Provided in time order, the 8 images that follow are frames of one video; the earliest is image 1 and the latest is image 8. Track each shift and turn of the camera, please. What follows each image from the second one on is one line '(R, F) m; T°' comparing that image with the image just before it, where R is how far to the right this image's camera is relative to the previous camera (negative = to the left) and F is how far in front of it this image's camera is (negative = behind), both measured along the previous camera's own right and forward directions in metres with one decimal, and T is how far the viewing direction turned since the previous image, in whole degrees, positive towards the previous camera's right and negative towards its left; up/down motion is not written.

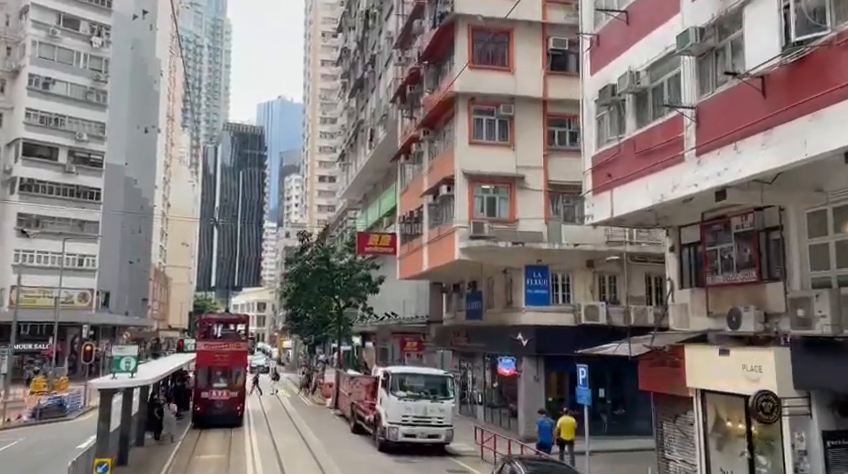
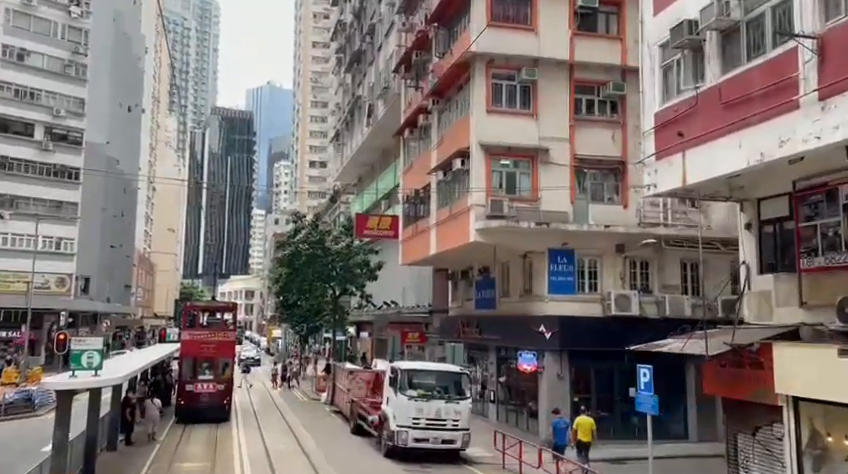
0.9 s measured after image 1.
(-0.7, +2.7) m; +1°
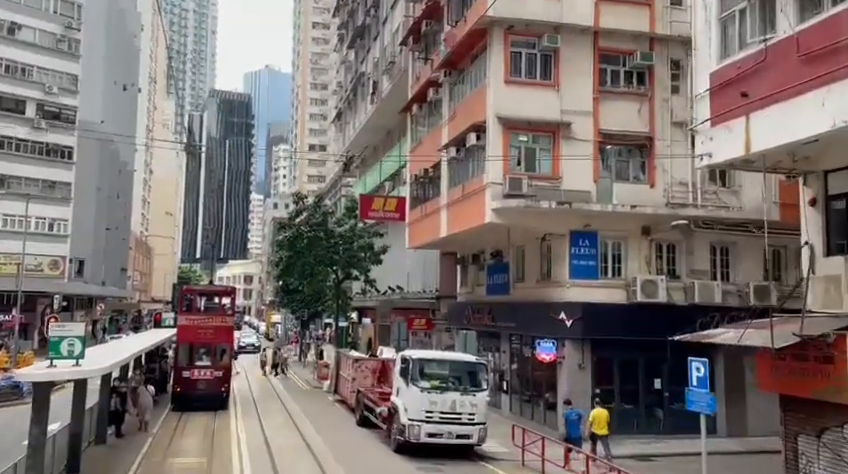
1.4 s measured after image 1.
(-0.4, +1.5) m; 0°
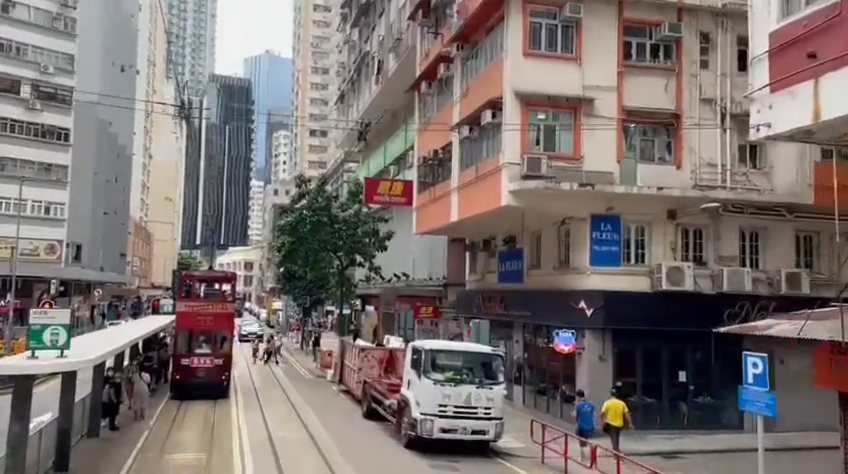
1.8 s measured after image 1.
(-0.3, +1.2) m; 0°
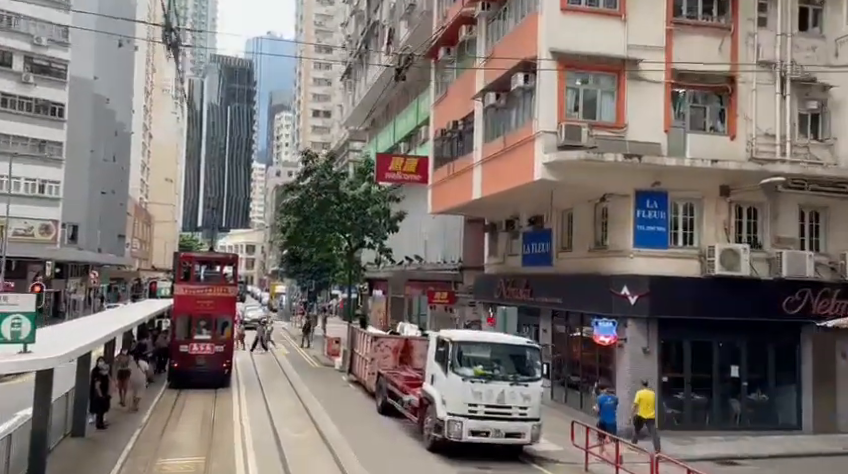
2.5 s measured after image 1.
(-0.5, +2.0) m; 0°
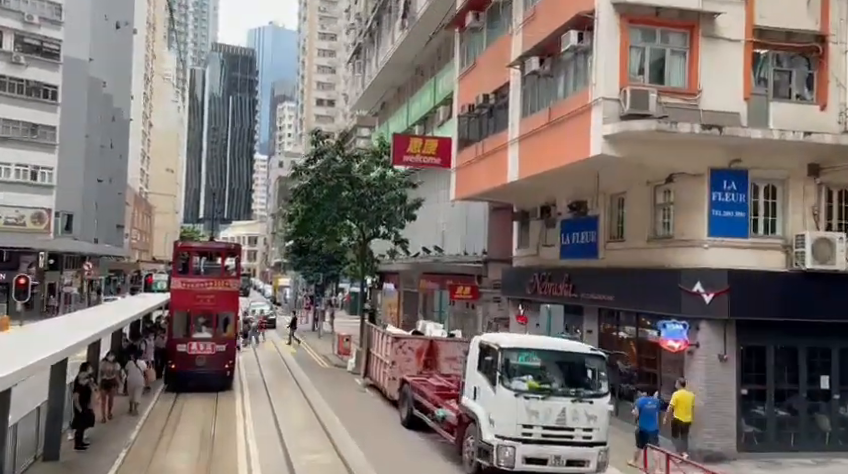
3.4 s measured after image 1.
(-0.7, +2.6) m; 0°
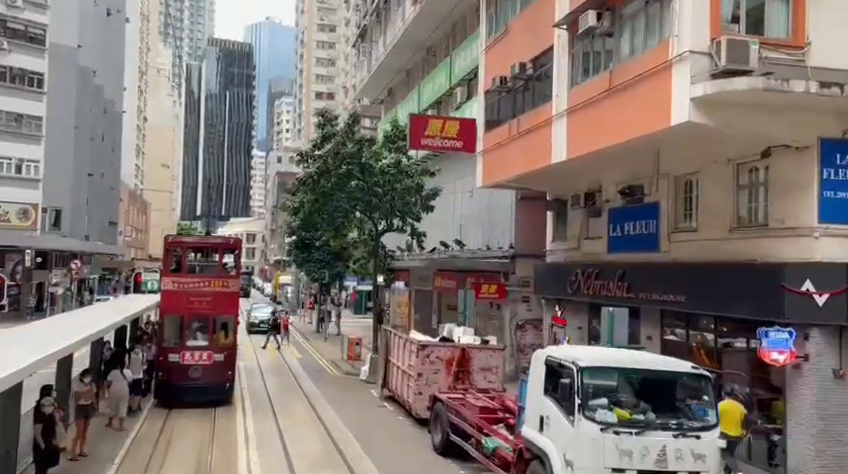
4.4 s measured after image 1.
(-0.7, +2.8) m; 0°
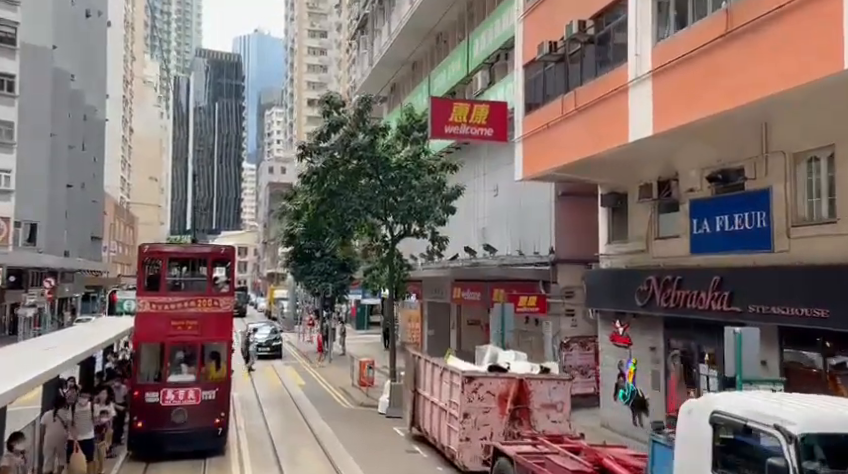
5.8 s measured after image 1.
(-0.9, +3.7) m; +1°
